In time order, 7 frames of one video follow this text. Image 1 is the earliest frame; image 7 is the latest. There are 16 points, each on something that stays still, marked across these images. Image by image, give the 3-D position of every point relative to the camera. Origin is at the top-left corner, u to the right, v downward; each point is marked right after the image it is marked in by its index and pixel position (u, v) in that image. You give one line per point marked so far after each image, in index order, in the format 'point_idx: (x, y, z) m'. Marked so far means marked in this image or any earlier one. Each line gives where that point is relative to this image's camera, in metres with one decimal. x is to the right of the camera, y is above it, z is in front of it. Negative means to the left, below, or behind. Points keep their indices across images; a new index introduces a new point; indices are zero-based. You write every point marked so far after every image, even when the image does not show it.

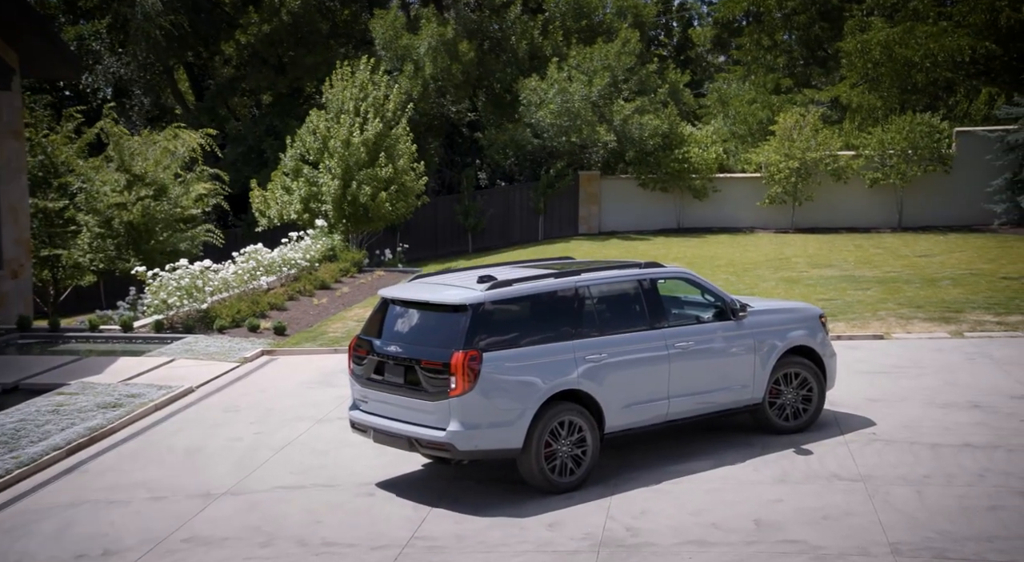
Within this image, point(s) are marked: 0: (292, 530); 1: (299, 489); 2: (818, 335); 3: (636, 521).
0: (-1.7, -2.1, +7.8) m
1: (-2.0, -2.0, +8.9) m
2: (+3.2, -0.6, +10.2) m
3: (+1.0, -2.0, +8.1) m
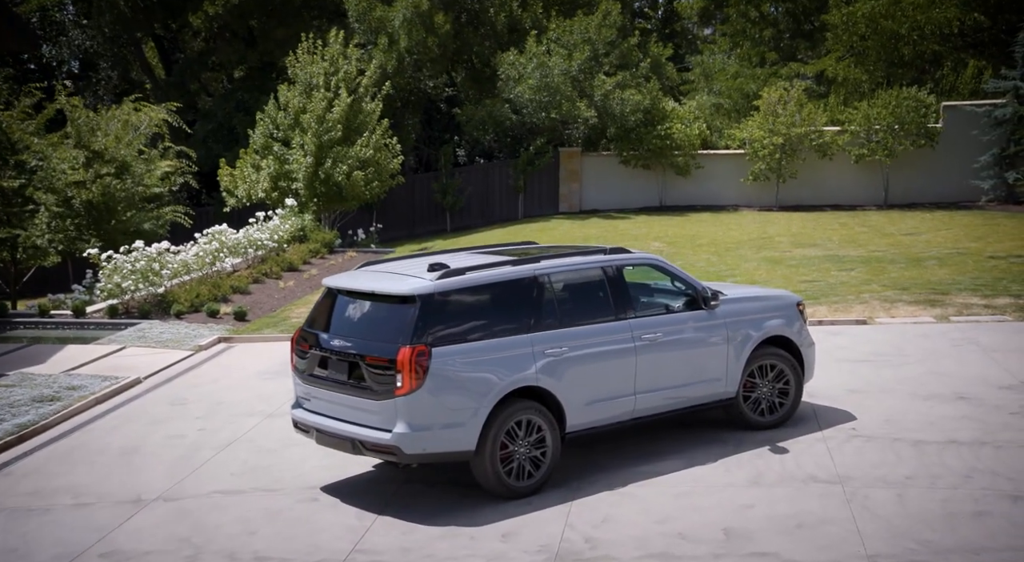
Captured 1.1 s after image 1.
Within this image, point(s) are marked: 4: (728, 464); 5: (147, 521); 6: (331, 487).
0: (-2.1, -2.0, +7.1) m
1: (-2.4, -1.9, +8.3) m
2: (+2.8, -0.4, +9.5) m
3: (+0.6, -1.9, +7.5) m
4: (+1.9, -1.6, +8.6) m
5: (-2.9, -2.0, +7.6) m
6: (-1.6, -1.8, +8.5) m
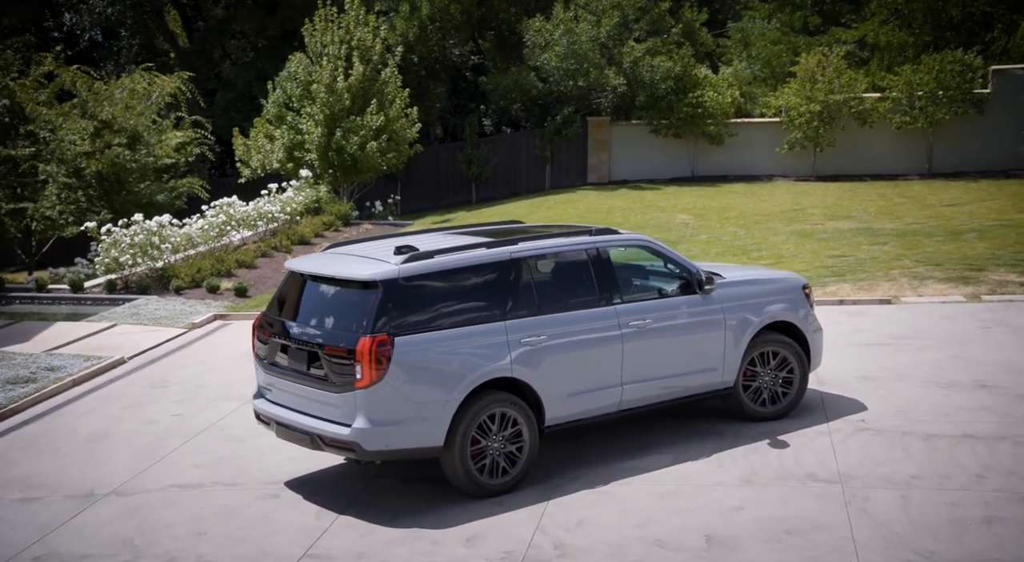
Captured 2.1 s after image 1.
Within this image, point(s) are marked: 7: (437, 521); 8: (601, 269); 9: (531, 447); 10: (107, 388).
0: (-2.4, -1.9, +6.6) m
1: (-2.6, -1.7, +7.8) m
2: (+2.6, -0.3, +8.8) m
3: (+0.4, -1.8, +6.9) m
4: (+1.7, -1.5, +7.9) m
5: (-3.1, -1.8, +7.1) m
6: (-1.8, -1.7, +8.0) m
7: (-0.6, -1.8, +7.2) m
8: (+0.7, +0.1, +8.1) m
9: (+0.2, -1.3, +7.7) m
10: (-4.6, -1.2, +10.6) m
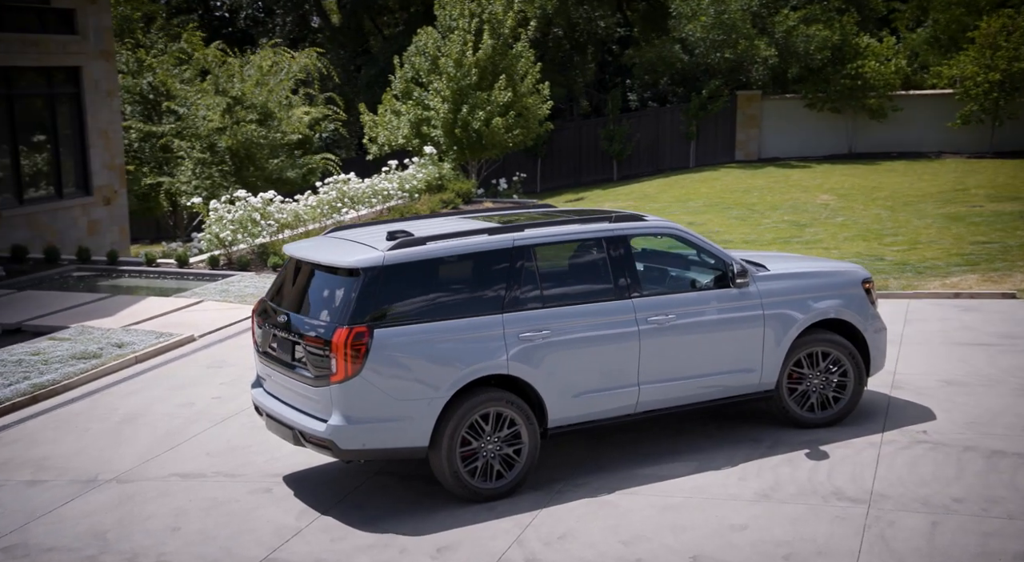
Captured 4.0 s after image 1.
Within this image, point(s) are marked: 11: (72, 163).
0: (-2.6, -1.8, +6.4) m
1: (-2.5, -1.6, +7.6) m
2: (+2.8, -0.2, +7.6) m
3: (+0.2, -1.8, +6.2) m
4: (+1.7, -1.4, +6.9) m
5: (-3.2, -1.7, +7.1) m
6: (-1.7, -1.5, +7.7) m
7: (-0.7, -1.7, +6.6) m
8: (+0.8, +0.2, +7.3) m
9: (+0.2, -1.3, +7.1) m
10: (-4.0, -1.0, +10.8) m
11: (-9.3, +2.5, +19.9) m
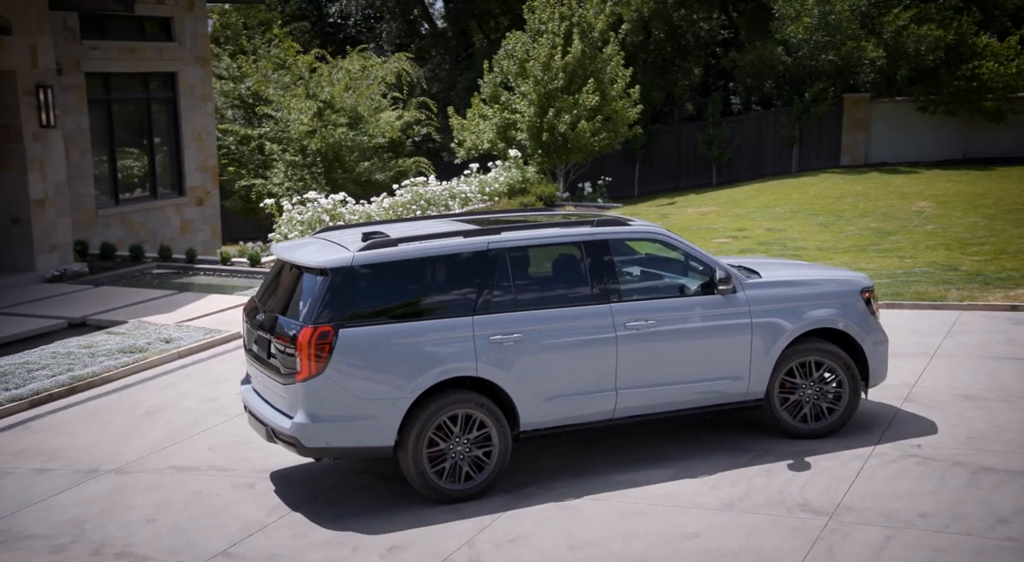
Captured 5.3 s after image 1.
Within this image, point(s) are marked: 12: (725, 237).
0: (-2.8, -1.8, +6.7) m
1: (-2.7, -1.6, +7.8) m
2: (+2.6, -0.3, +7.1) m
3: (-0.1, -1.8, +6.0) m
4: (+1.5, -1.5, +6.6) m
5: (-3.4, -1.6, +7.4) m
6: (-1.9, -1.5, +7.8) m
7: (-0.9, -1.7, +6.6) m
8: (+0.7, +0.1, +7.1) m
9: (-0.1, -1.3, +6.9) m
10: (-3.6, -1.0, +11.2) m
11: (-7.6, +2.5, +20.9) m
12: (+4.0, +0.8, +17.9) m
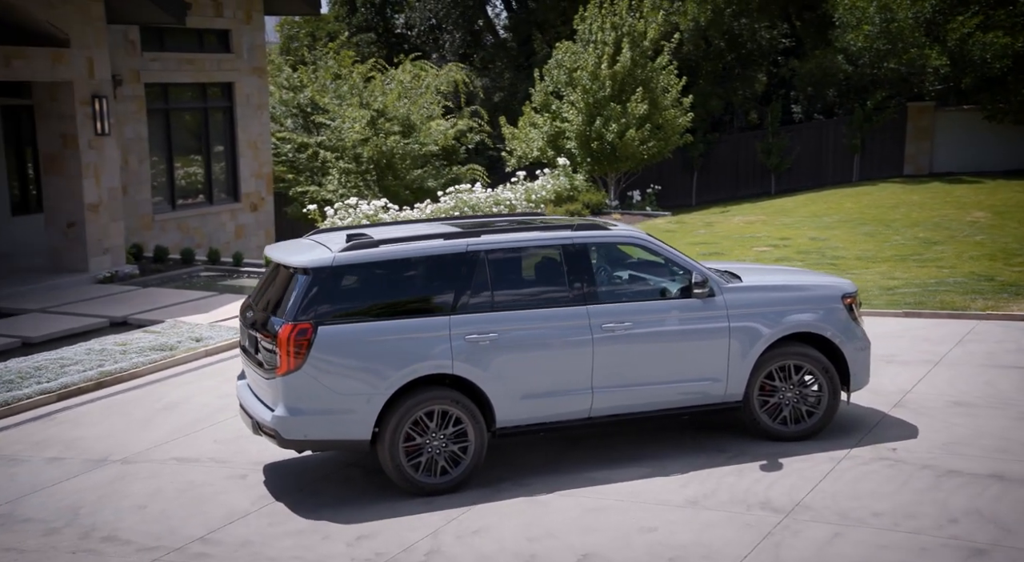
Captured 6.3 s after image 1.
0: (-3.0, -1.7, +7.0) m
1: (-2.8, -1.5, +8.2) m
2: (+2.5, -0.3, +7.0) m
3: (-0.4, -1.8, +6.2) m
4: (+1.2, -1.5, +6.6) m
5: (-3.5, -1.6, +7.8) m
6: (-2.0, -1.5, +8.1) m
7: (-1.2, -1.7, +6.8) m
8: (+0.5, +0.1, +7.2) m
9: (-0.2, -1.3, +7.1) m
10: (-3.5, -1.0, +11.6) m
11: (-6.6, +2.5, +21.6) m
12: (+4.8, +0.7, +17.7) m
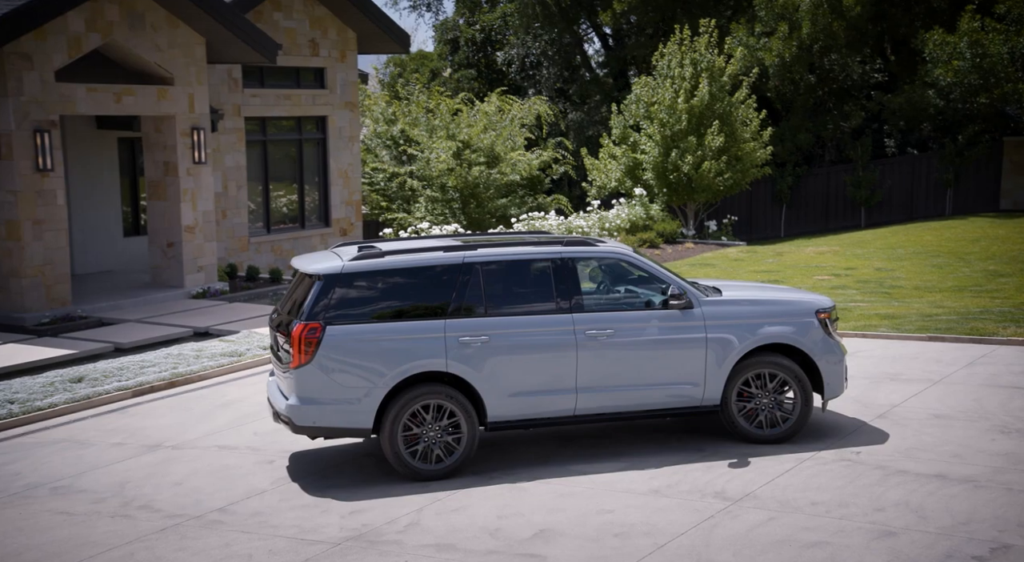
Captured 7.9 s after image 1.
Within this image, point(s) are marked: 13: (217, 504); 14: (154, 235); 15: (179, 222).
0: (-3.1, -1.7, +8.0) m
1: (-2.7, -1.6, +9.1) m
2: (+2.4, -0.4, +7.4) m
3: (-0.6, -1.8, +6.9) m
4: (+1.1, -1.5, +7.1) m
5: (-3.5, -1.6, +8.9) m
6: (-1.9, -1.6, +9.0) m
7: (-1.3, -1.8, +7.6) m
8: (+0.4, 0.0, +7.8) m
9: (-0.3, -1.4, +7.8) m
10: (-3.0, -1.1, +12.6) m
11: (-4.8, +2.0, +23.1) m
12: (+6.0, +0.1, +17.7) m
13: (-2.4, -1.8, +7.6) m
14: (-6.8, +0.9, +17.8) m
15: (-6.2, +1.1, +17.5) m
